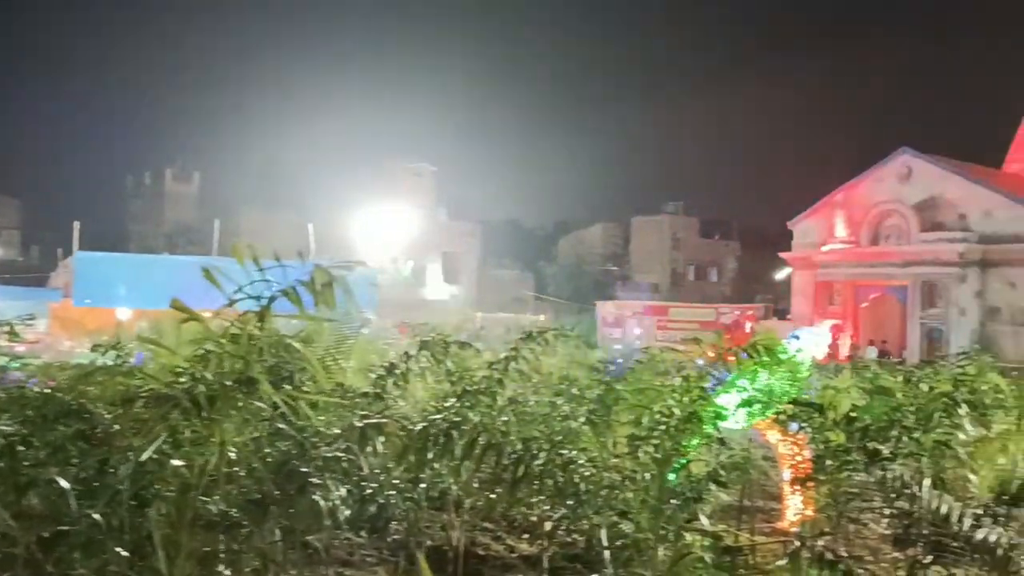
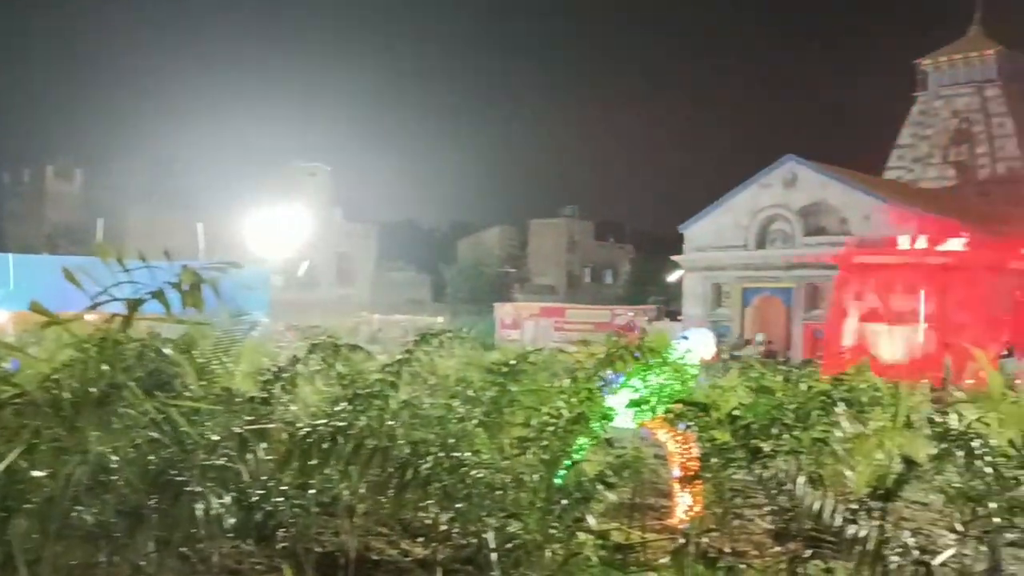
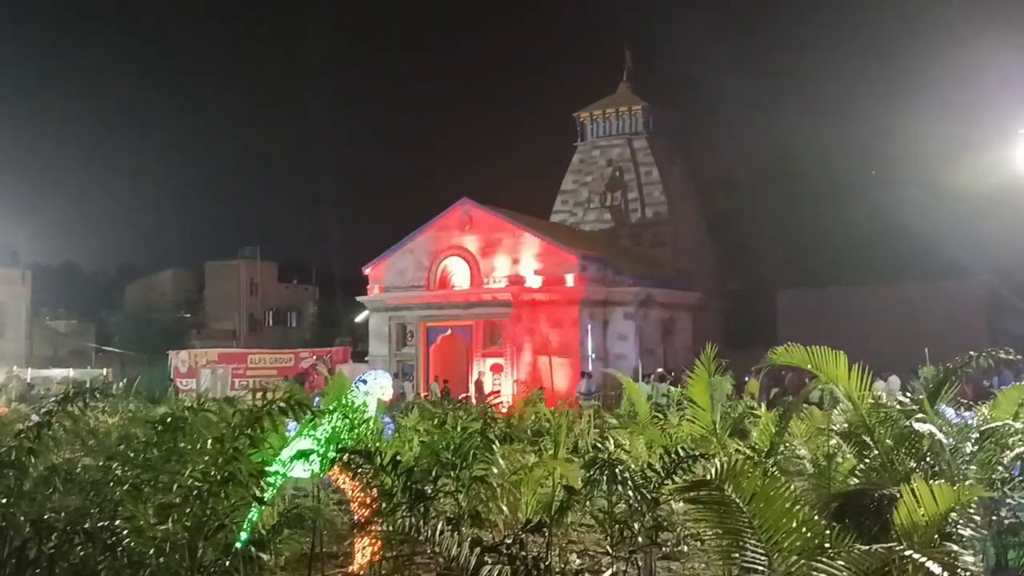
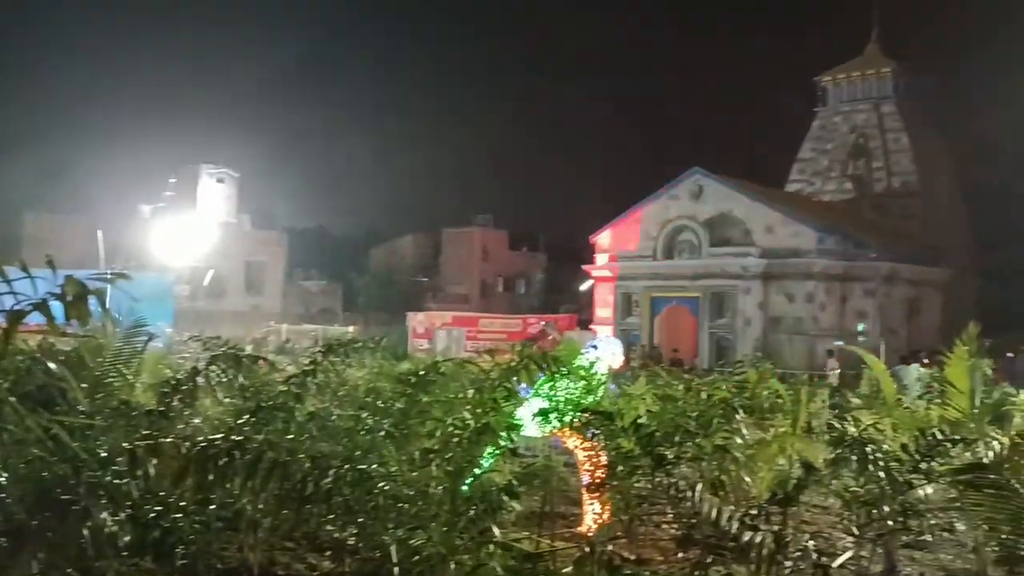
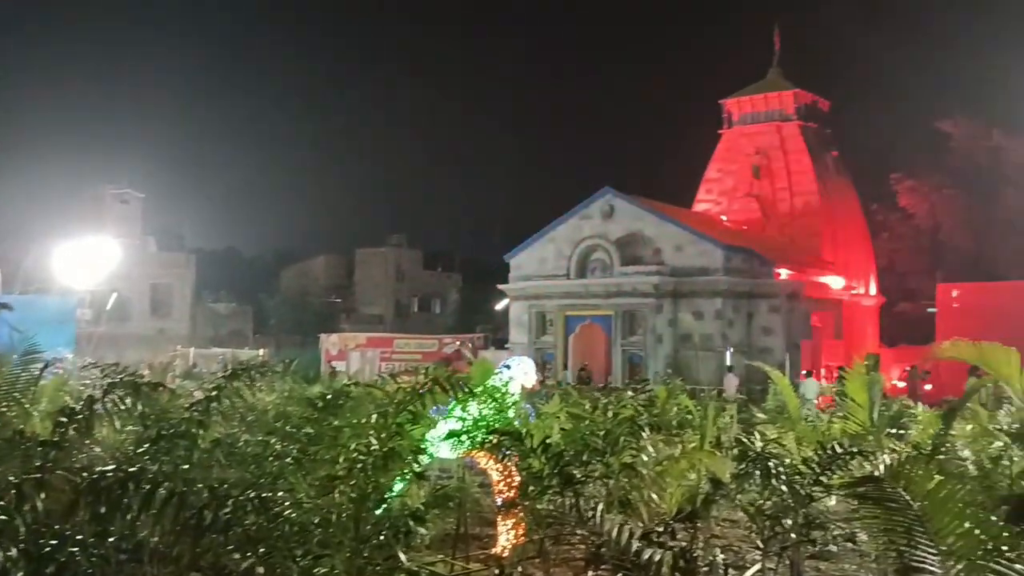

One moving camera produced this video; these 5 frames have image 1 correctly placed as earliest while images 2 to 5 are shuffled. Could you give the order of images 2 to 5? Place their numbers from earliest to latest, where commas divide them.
2, 4, 5, 3
